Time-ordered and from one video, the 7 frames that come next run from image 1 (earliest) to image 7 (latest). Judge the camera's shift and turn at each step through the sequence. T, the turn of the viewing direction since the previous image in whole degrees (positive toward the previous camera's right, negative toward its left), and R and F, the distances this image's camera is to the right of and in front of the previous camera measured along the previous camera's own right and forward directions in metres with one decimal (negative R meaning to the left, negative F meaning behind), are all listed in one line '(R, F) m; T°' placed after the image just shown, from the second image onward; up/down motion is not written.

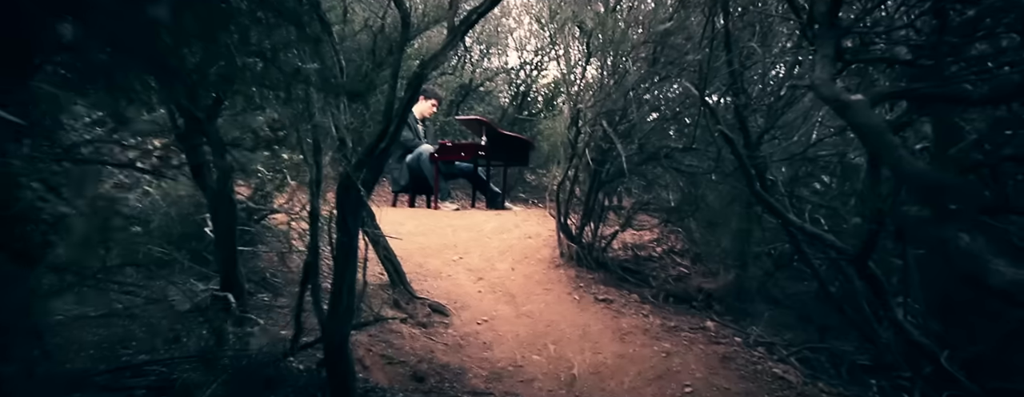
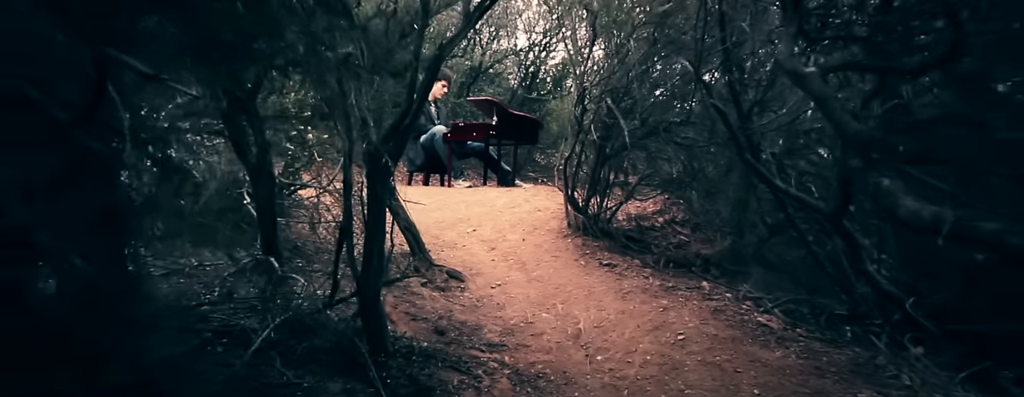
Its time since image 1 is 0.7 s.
(0.0, -0.5) m; -1°
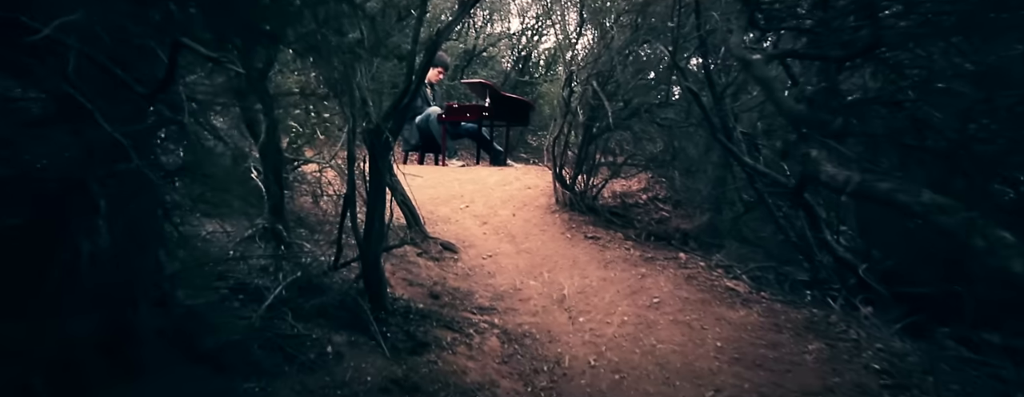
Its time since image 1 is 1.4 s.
(0.0, -0.4) m; +1°
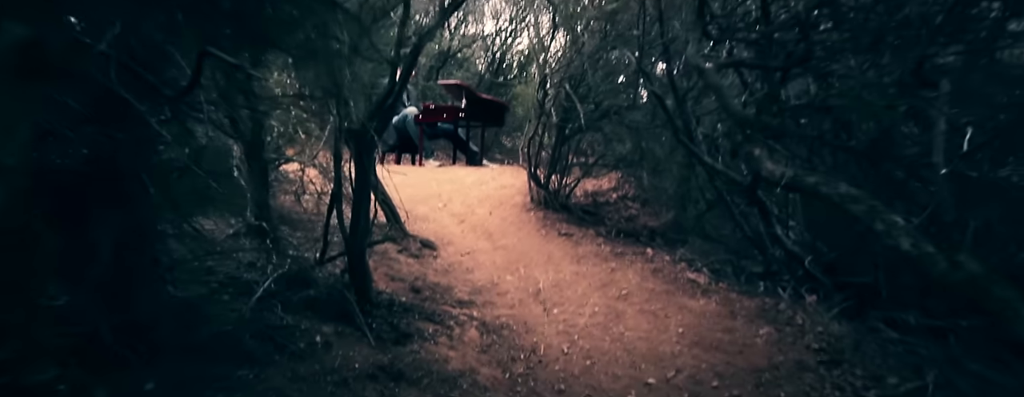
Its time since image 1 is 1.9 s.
(0.0, -0.3) m; +3°
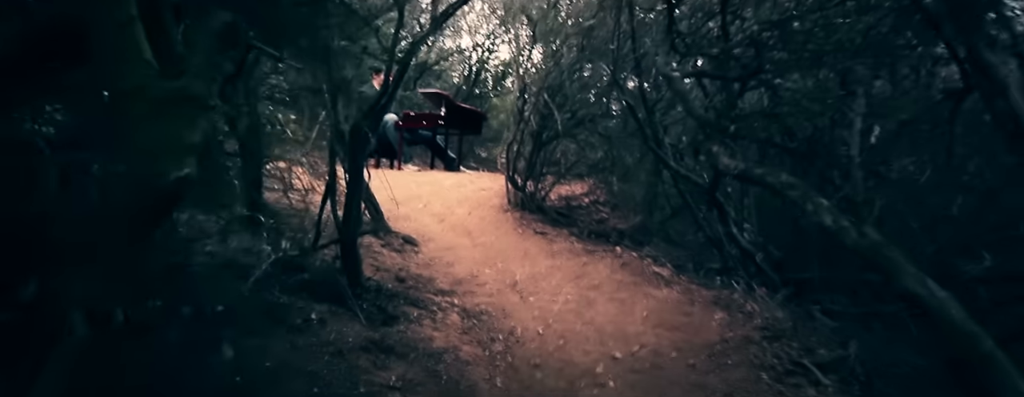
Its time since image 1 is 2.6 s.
(-0.1, -0.5) m; +3°
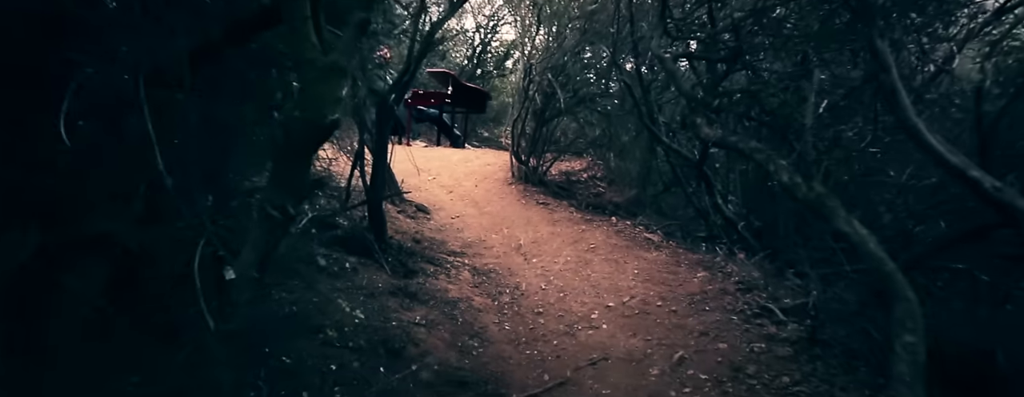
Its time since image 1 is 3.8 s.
(-0.1, -0.7) m; 0°
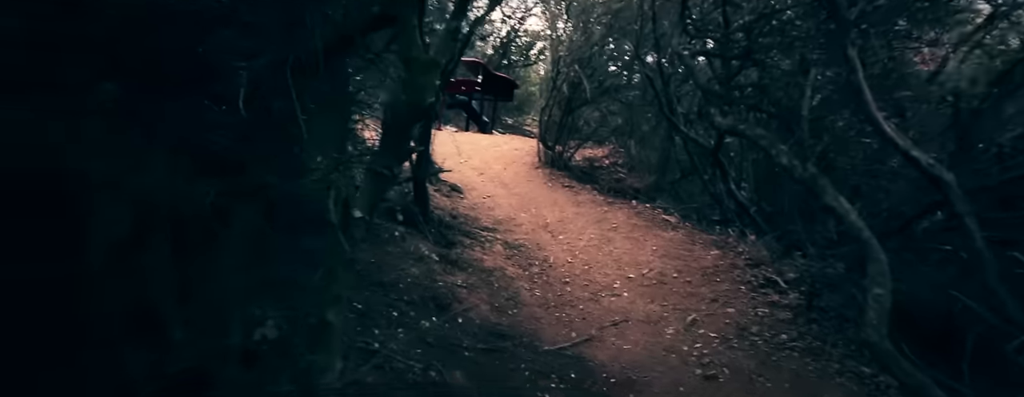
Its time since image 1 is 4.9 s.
(-0.2, -0.6) m; -2°
